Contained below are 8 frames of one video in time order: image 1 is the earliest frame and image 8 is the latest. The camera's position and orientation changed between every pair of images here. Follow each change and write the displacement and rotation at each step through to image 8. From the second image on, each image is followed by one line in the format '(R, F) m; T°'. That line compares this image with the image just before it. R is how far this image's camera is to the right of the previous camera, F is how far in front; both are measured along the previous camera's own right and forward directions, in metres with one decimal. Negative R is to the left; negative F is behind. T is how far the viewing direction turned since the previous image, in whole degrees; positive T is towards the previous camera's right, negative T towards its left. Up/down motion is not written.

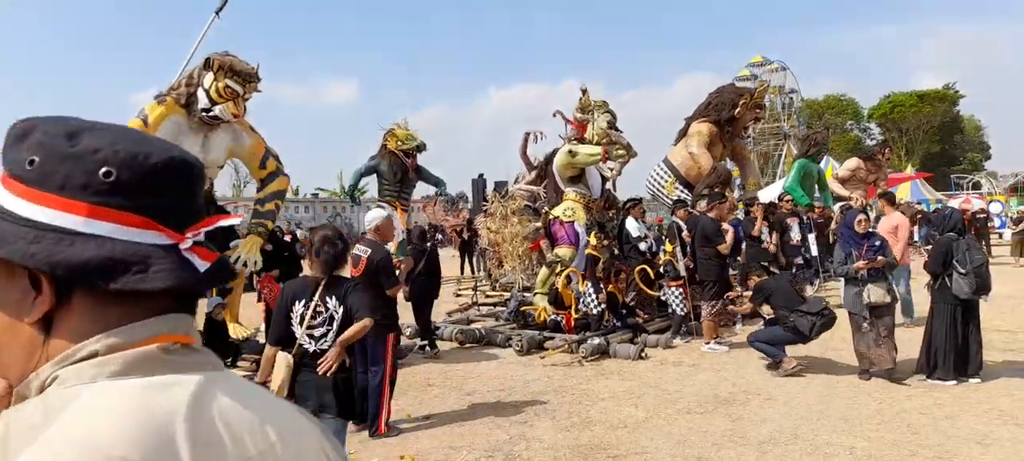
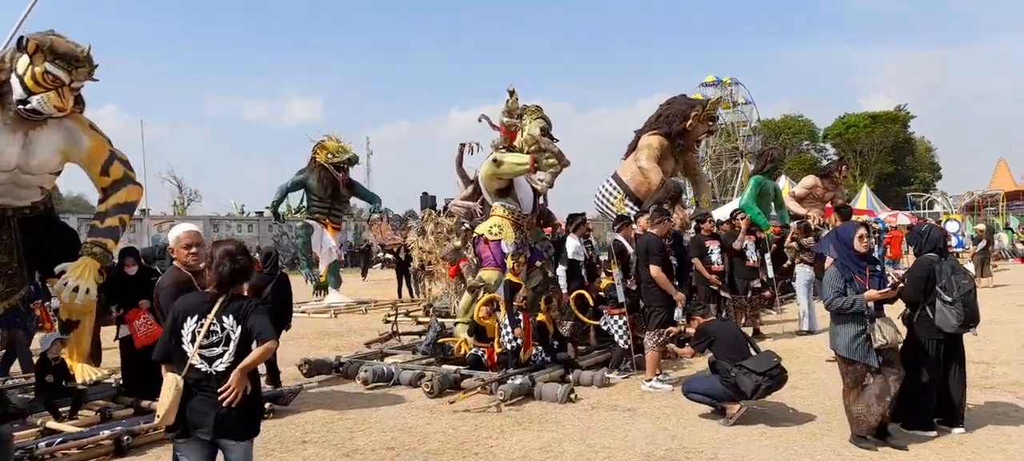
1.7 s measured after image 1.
(+0.5, +1.0) m; +3°
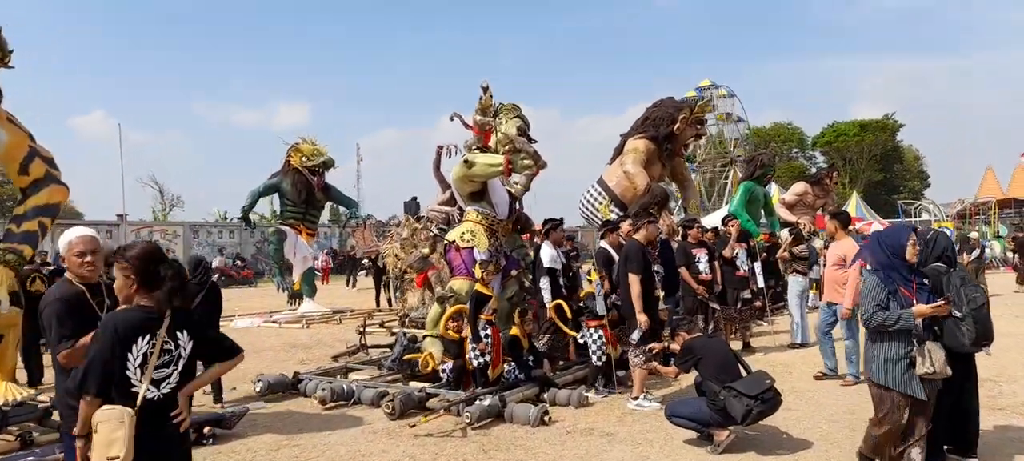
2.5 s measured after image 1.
(+0.2, +0.5) m; +1°
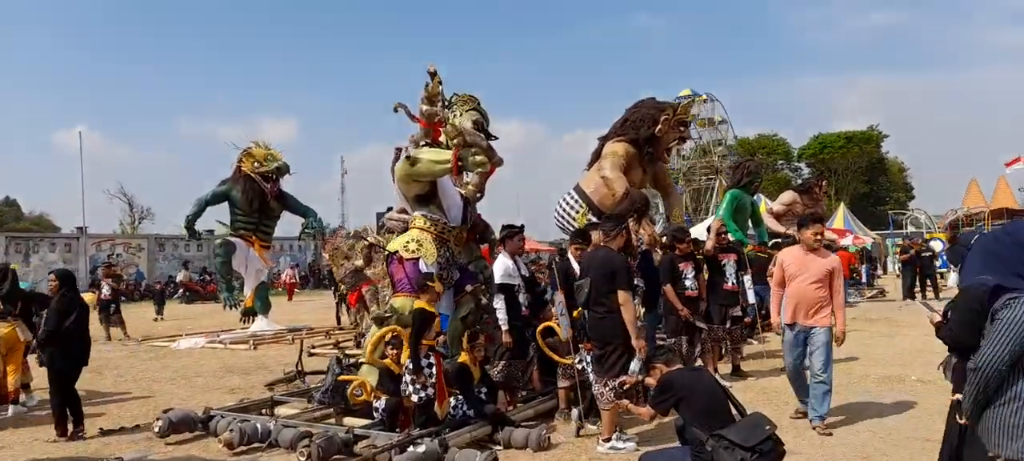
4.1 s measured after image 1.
(+0.3, +1.0) m; +1°
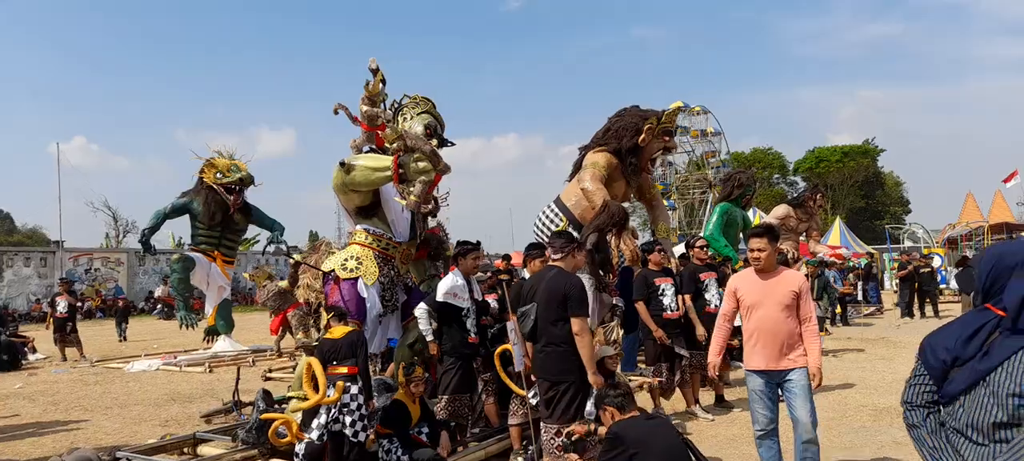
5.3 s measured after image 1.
(+0.3, +0.6) m; 0°
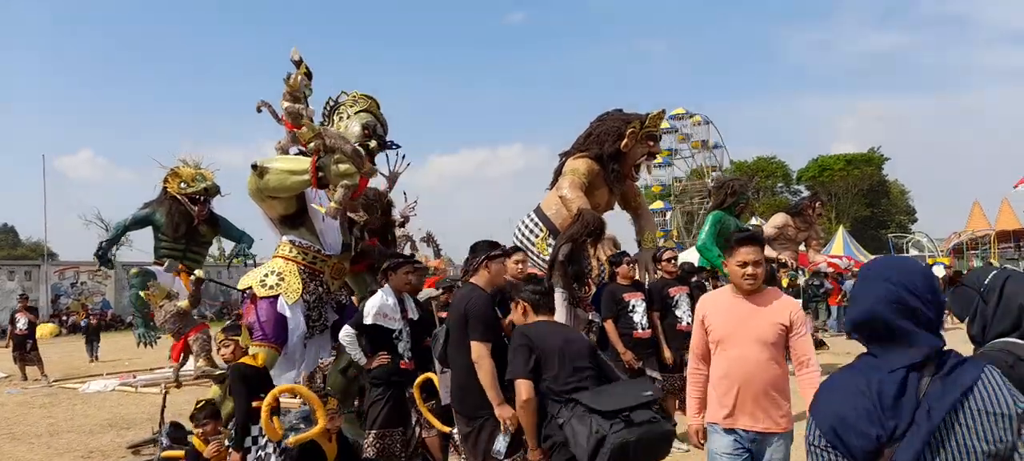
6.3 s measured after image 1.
(+0.4, +0.6) m; 0°
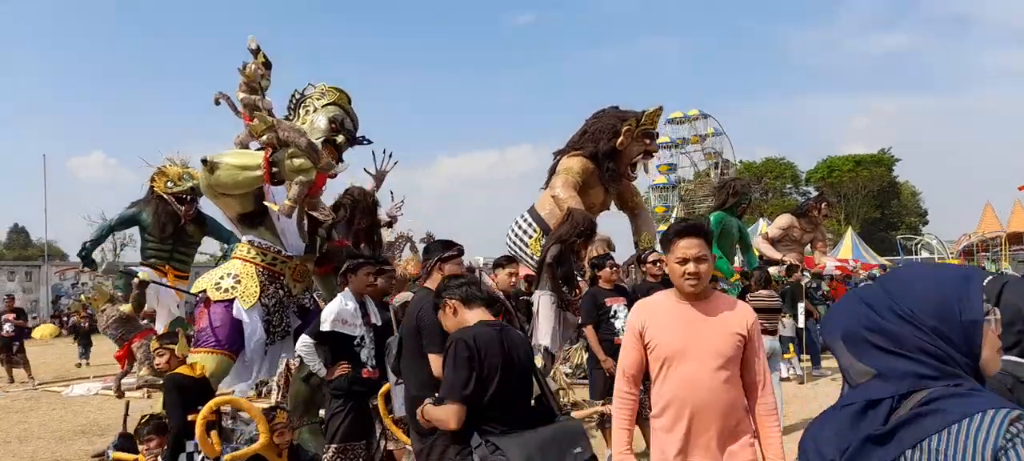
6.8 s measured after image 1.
(+0.2, +0.3) m; -1°
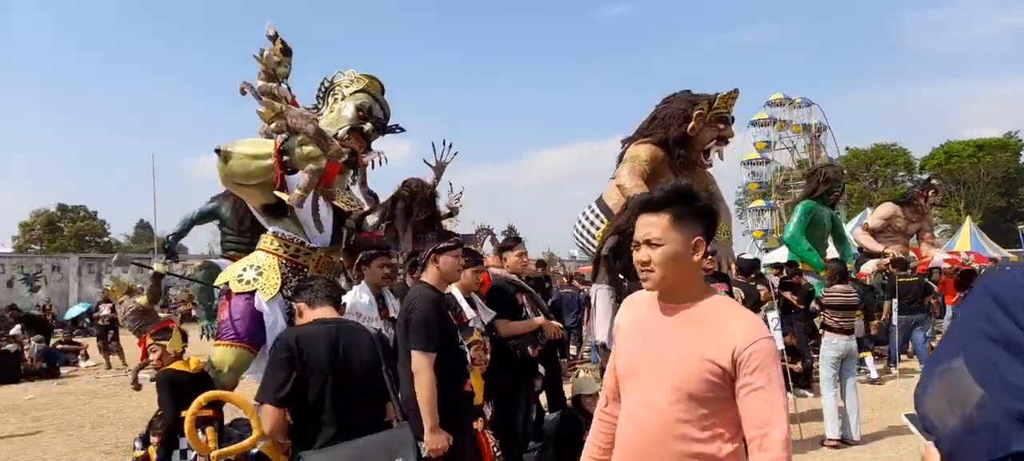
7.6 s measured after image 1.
(+0.4, +0.3) m; -8°
